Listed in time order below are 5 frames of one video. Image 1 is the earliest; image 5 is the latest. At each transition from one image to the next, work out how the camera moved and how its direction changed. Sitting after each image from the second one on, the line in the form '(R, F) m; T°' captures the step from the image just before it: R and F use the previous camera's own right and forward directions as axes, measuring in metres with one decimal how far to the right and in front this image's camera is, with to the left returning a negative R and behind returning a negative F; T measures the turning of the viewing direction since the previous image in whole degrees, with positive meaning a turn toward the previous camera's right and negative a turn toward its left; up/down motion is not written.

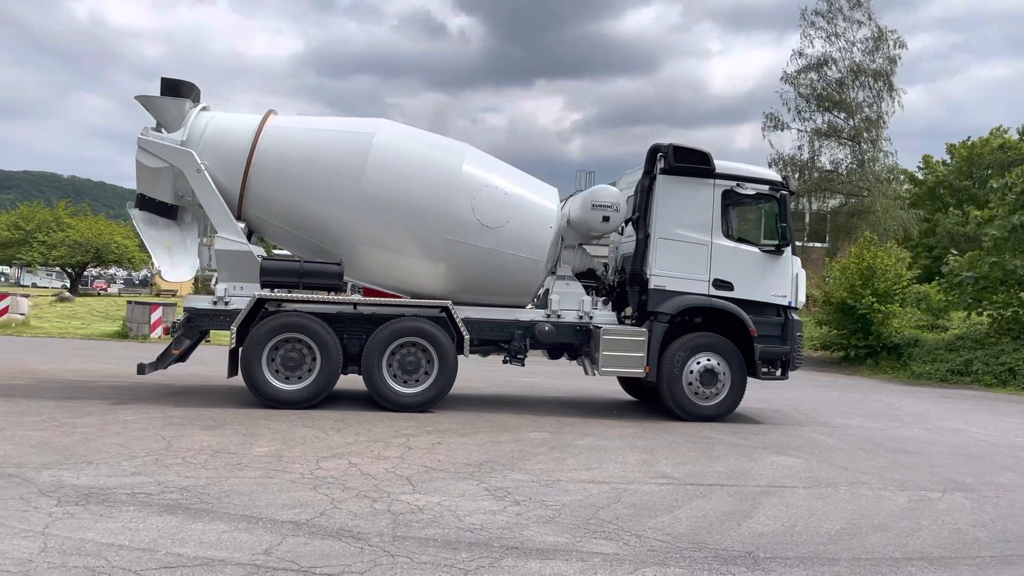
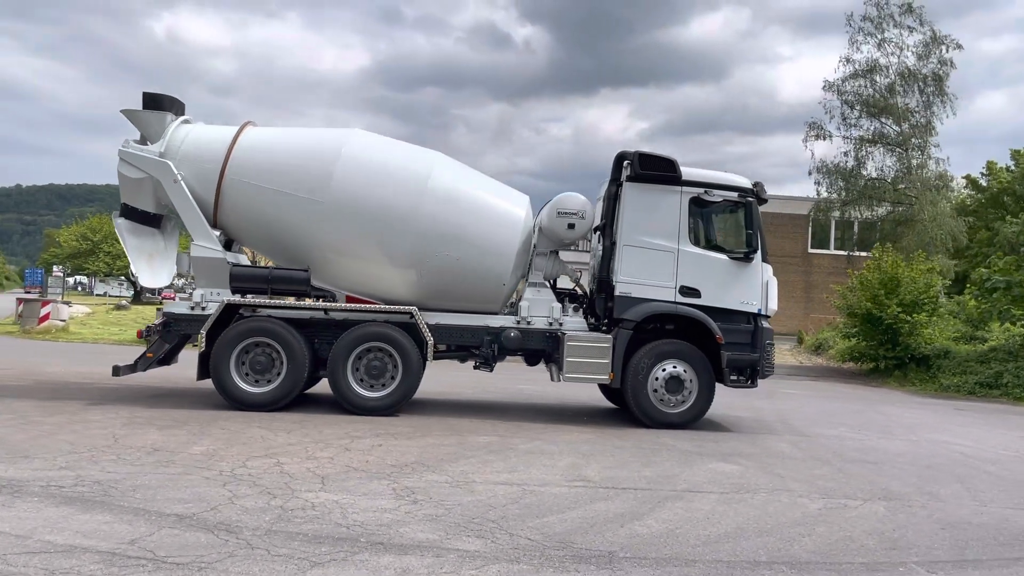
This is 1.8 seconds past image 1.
(+0.9, -0.1) m; -3°
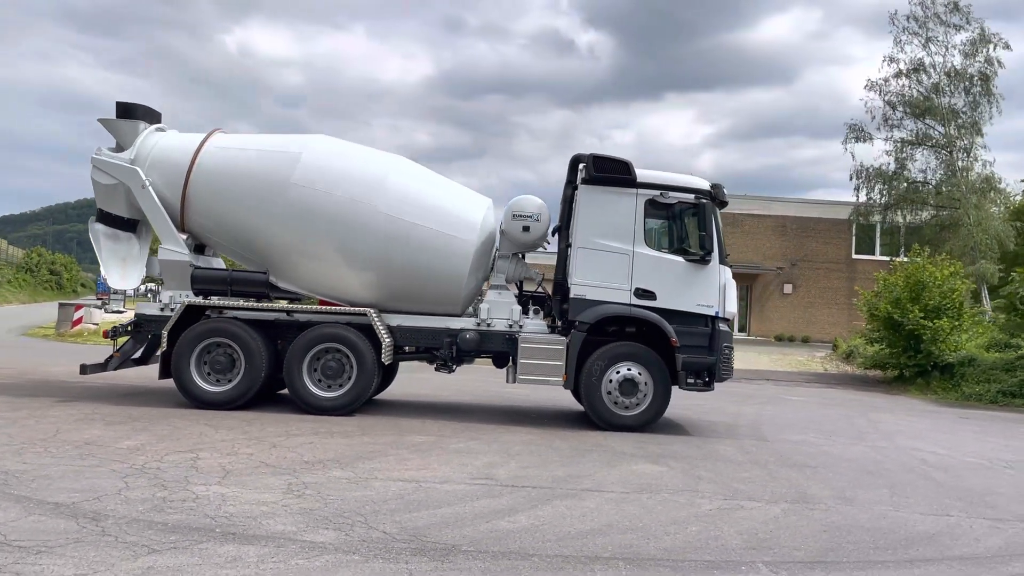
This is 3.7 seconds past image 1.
(+1.0, 0.0) m; -3°
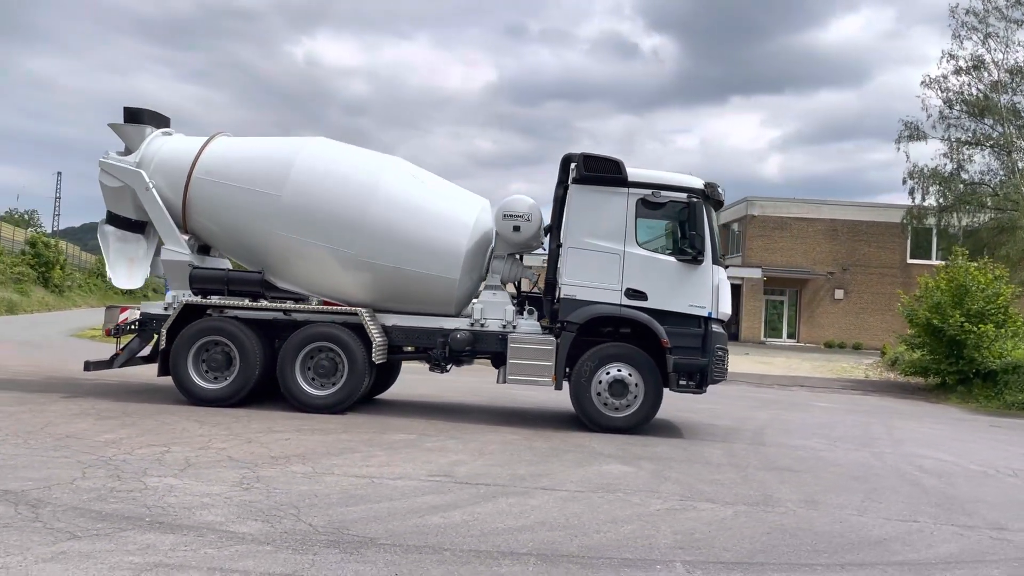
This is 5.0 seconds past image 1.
(+0.7, 0.0) m; -3°
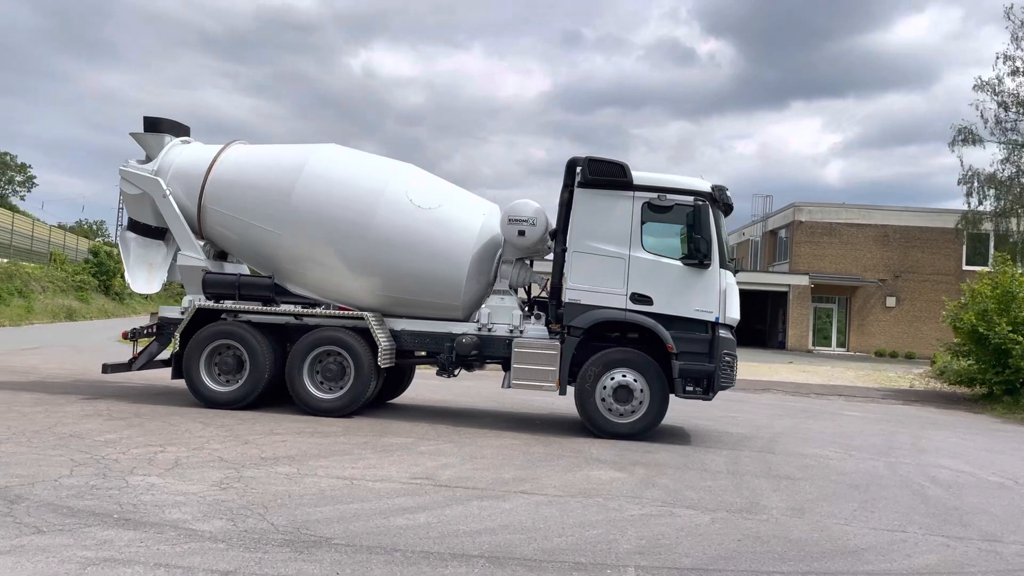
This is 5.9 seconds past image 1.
(+0.5, 0.0) m; -3°
